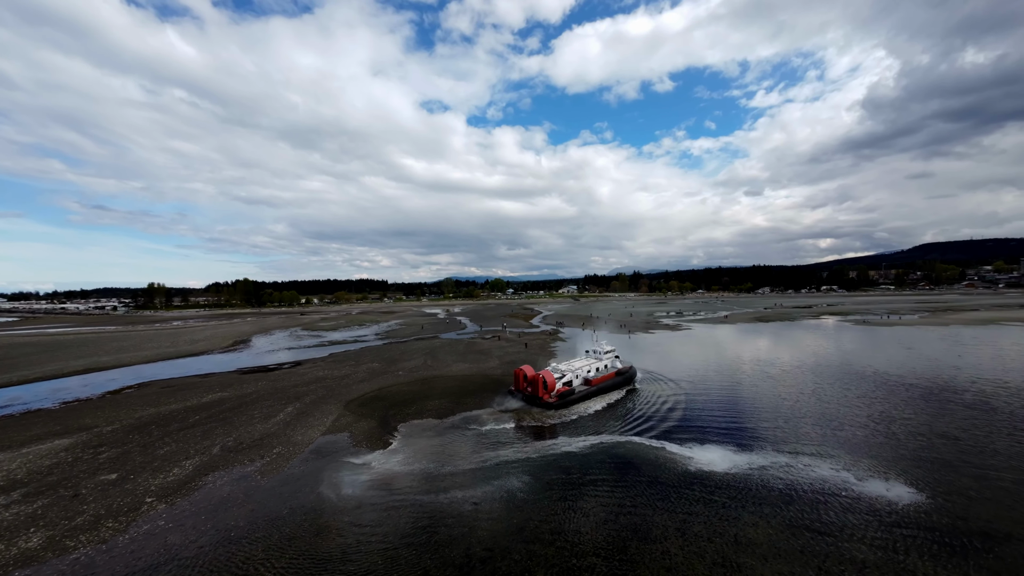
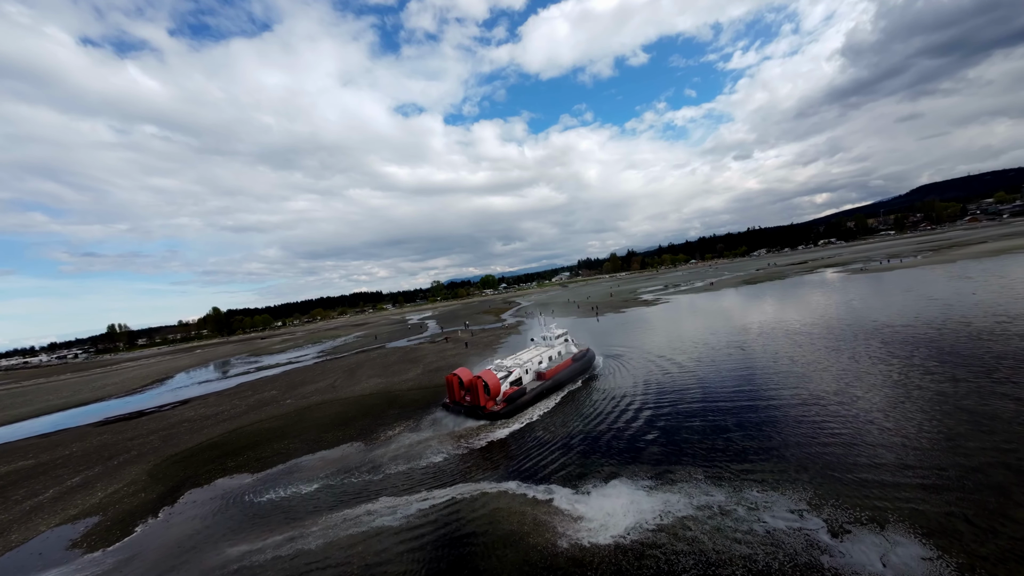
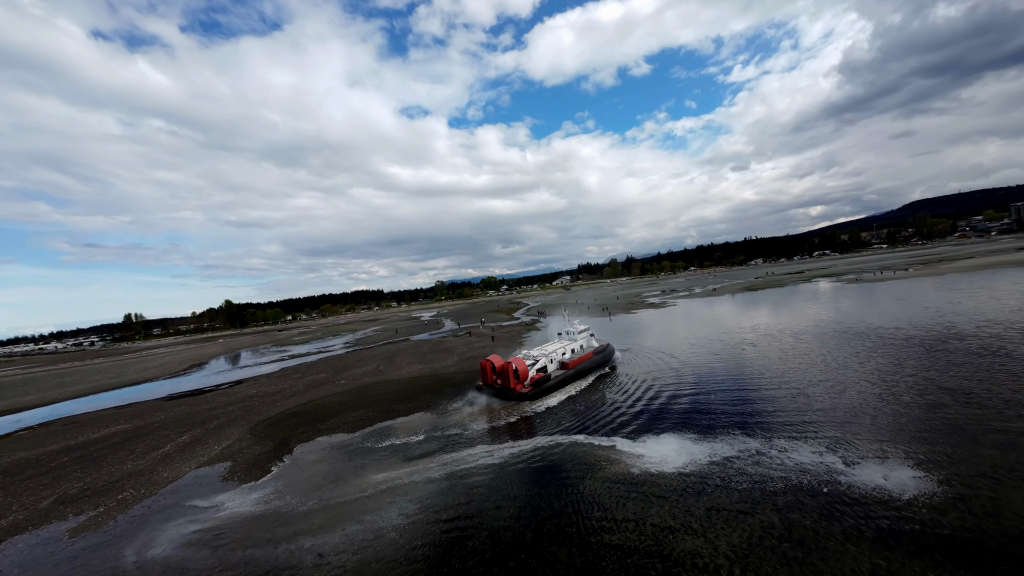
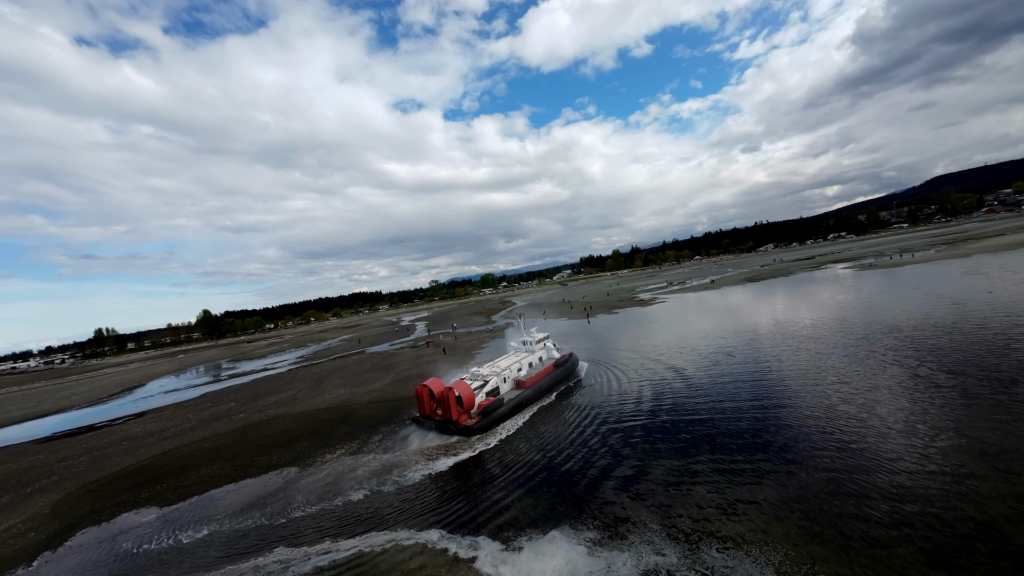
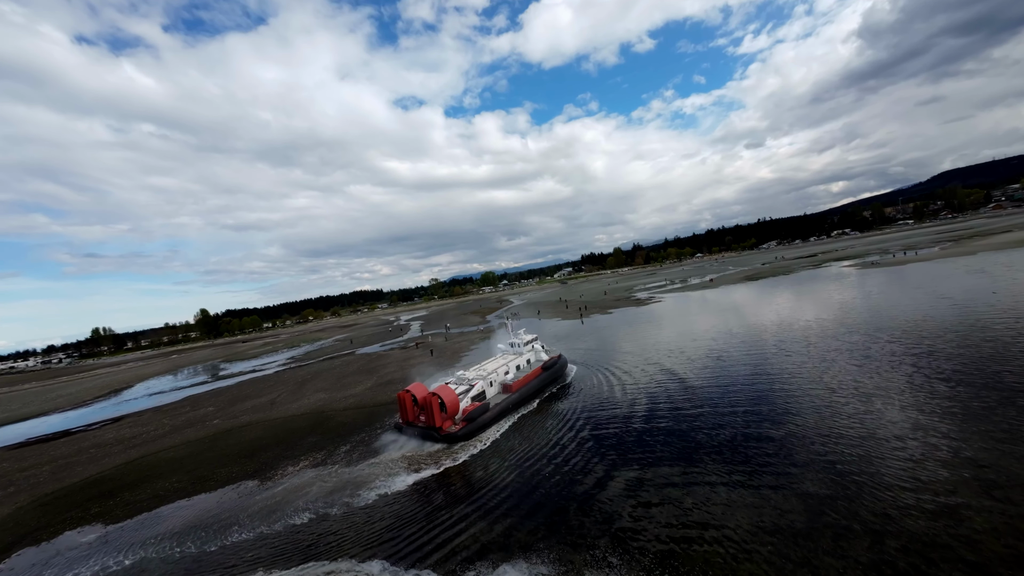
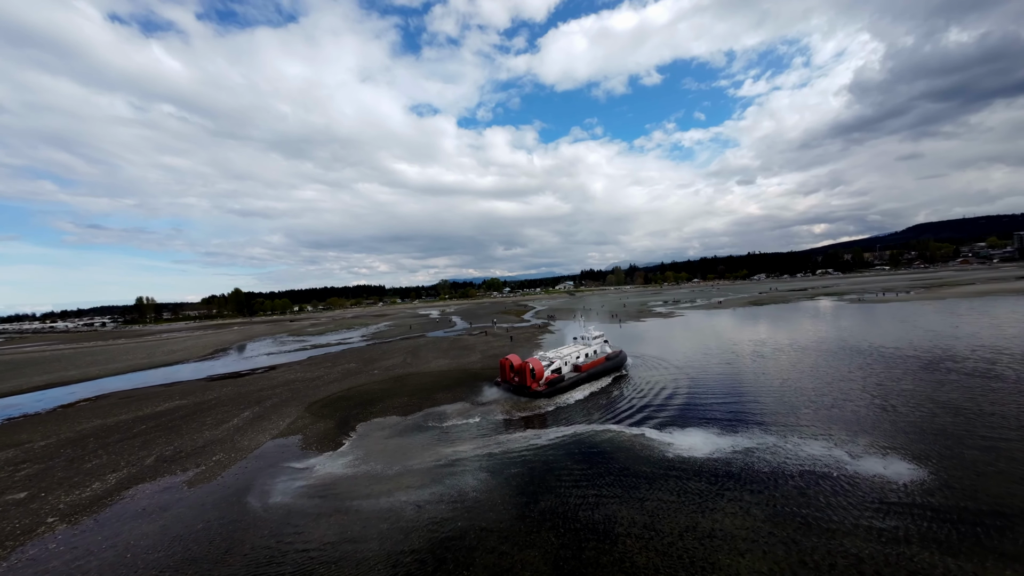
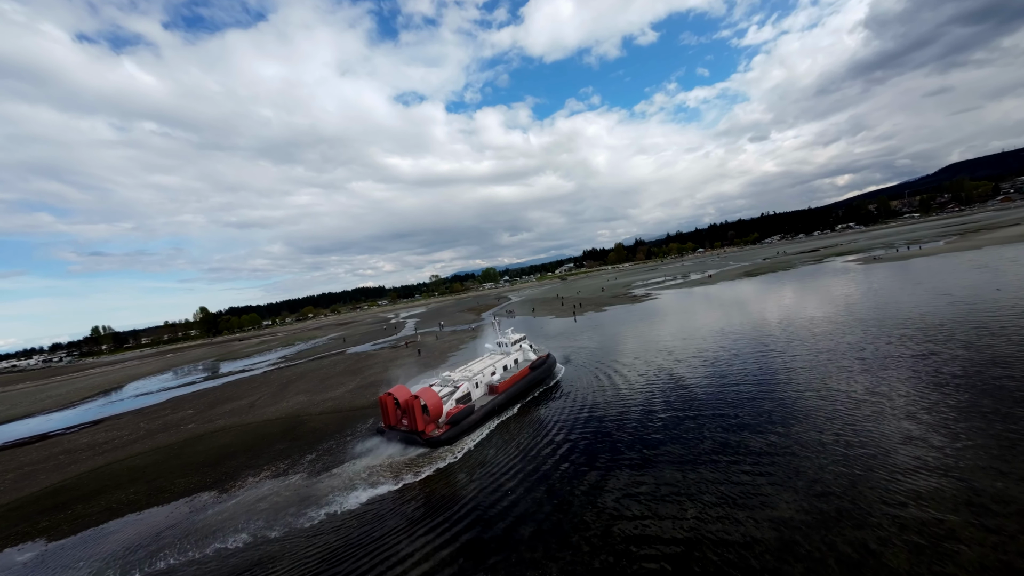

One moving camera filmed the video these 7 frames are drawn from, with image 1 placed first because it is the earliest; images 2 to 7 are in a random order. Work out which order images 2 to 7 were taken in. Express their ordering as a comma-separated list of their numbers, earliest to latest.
6, 3, 2, 4, 5, 7
